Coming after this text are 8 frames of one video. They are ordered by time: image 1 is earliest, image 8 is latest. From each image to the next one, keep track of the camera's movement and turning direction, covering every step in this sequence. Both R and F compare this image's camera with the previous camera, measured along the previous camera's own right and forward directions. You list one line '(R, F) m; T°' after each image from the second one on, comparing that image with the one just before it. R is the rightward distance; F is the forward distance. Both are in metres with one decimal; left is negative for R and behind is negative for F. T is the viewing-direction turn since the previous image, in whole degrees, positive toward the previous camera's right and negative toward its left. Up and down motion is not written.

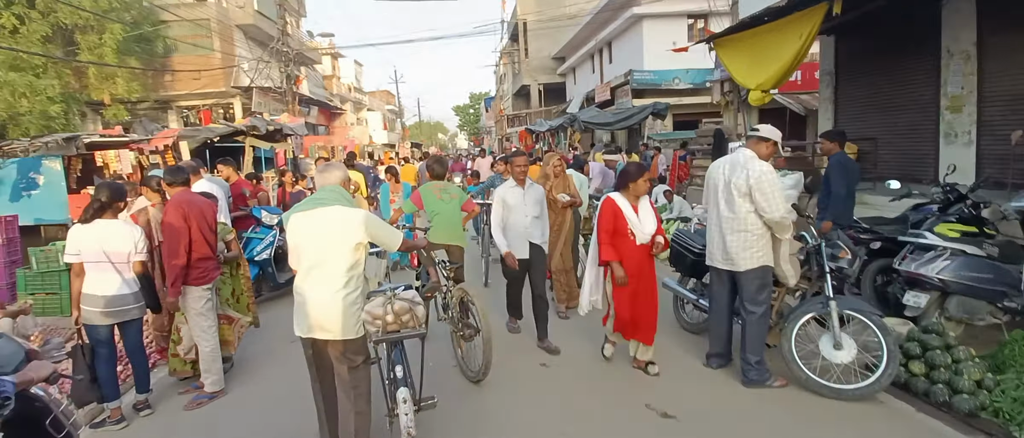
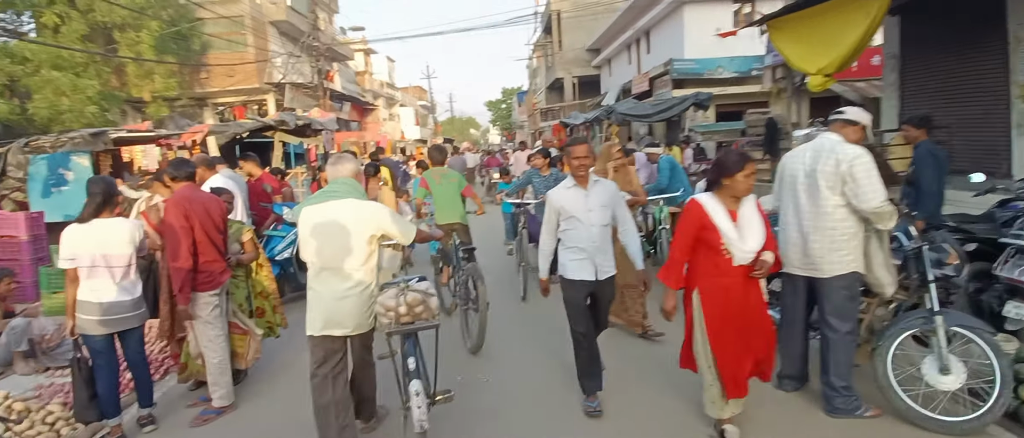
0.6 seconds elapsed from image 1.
(0.0, +0.5) m; -3°
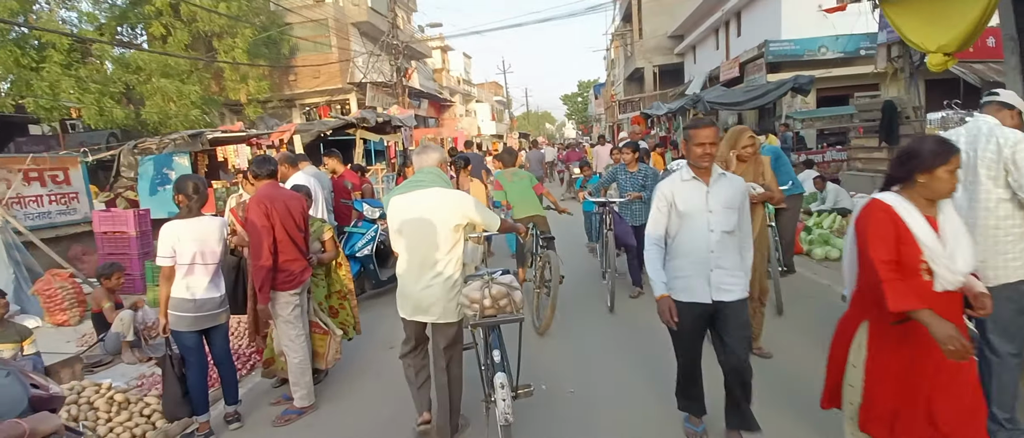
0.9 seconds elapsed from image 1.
(-0.1, +0.3) m; -7°
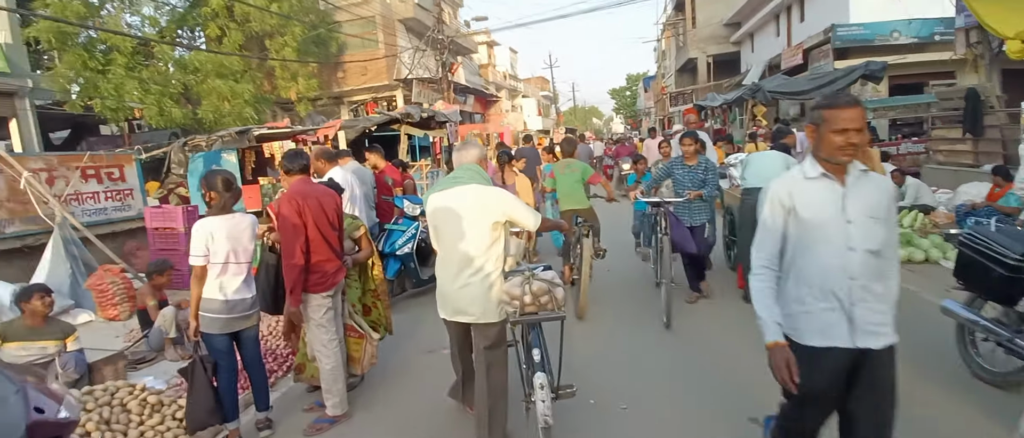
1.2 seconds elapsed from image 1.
(0.0, +0.3) m; -4°
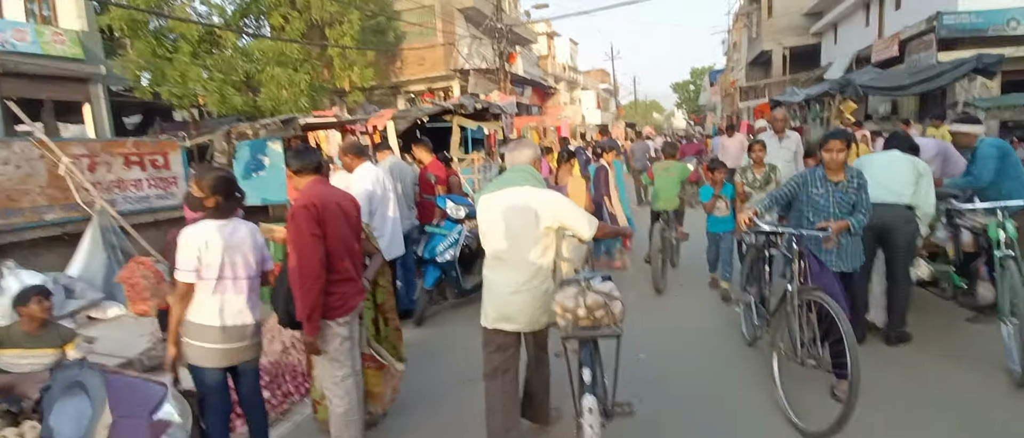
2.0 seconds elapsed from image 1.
(0.0, +0.8) m; -5°
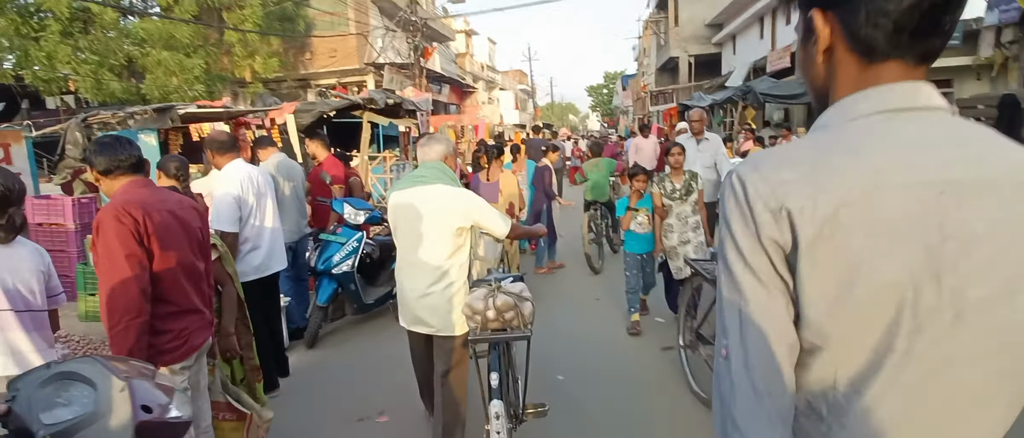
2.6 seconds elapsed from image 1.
(+0.1, +0.7) m; +7°
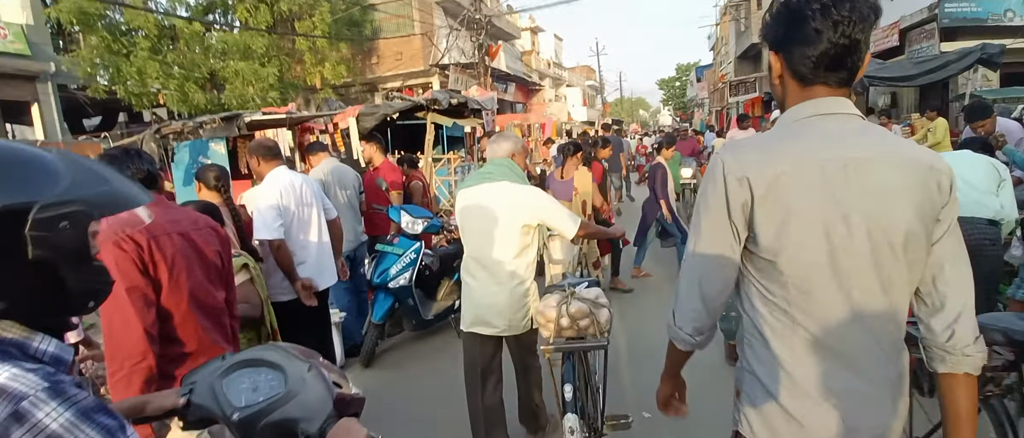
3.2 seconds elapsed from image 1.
(0.0, +0.5) m; -6°
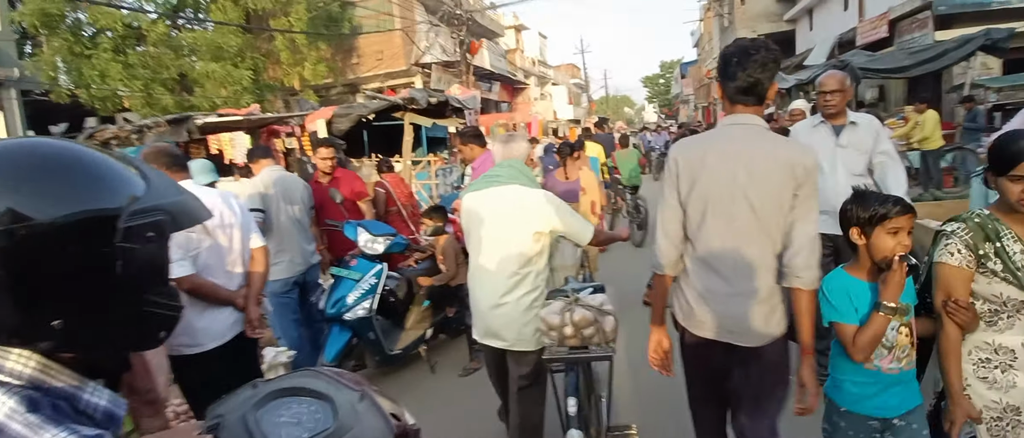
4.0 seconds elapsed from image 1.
(+0.1, +0.8) m; +1°
